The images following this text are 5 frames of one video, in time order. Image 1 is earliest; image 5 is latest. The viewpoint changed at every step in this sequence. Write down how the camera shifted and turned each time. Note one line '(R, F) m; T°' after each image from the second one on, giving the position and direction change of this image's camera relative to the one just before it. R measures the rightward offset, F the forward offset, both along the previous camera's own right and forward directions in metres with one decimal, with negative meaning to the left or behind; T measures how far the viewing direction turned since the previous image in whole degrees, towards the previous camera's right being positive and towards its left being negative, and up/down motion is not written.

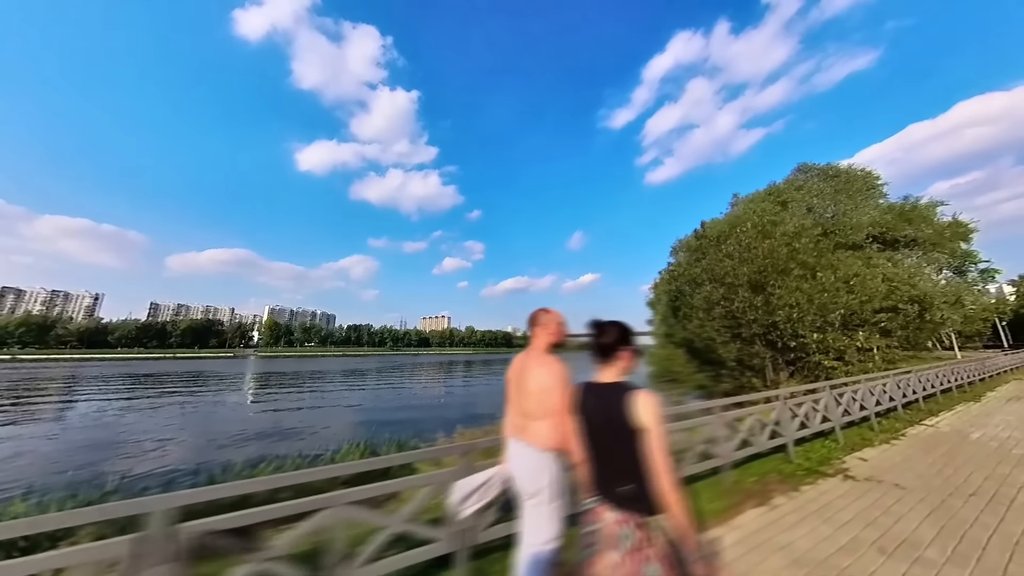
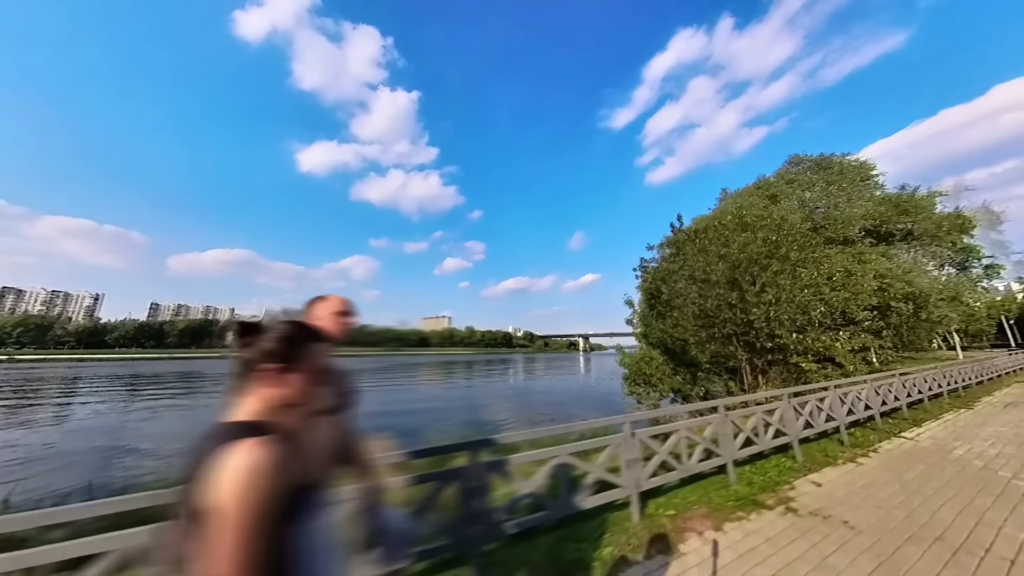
(+0.5, +0.4) m; 0°
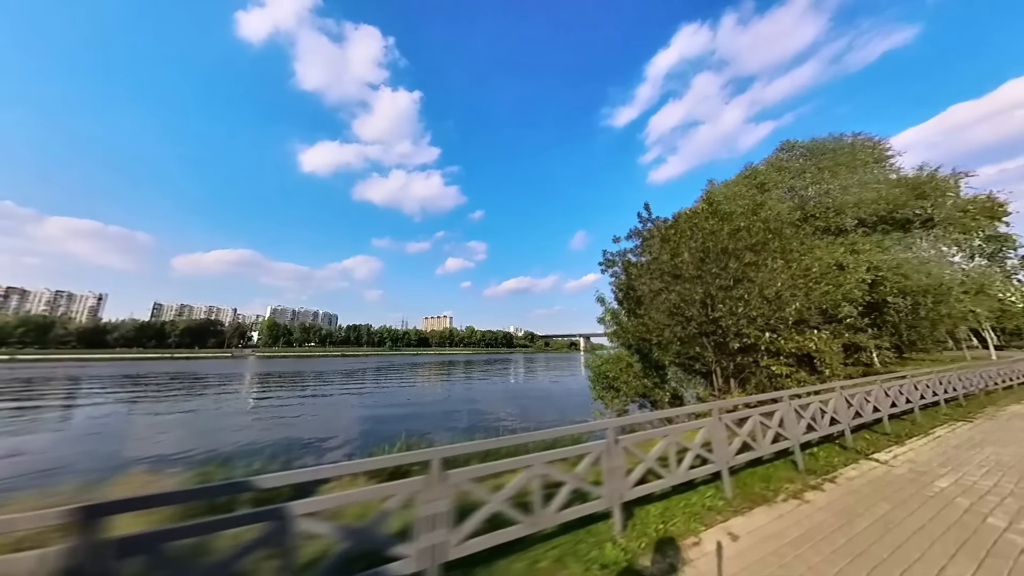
(+0.6, +0.5) m; 0°
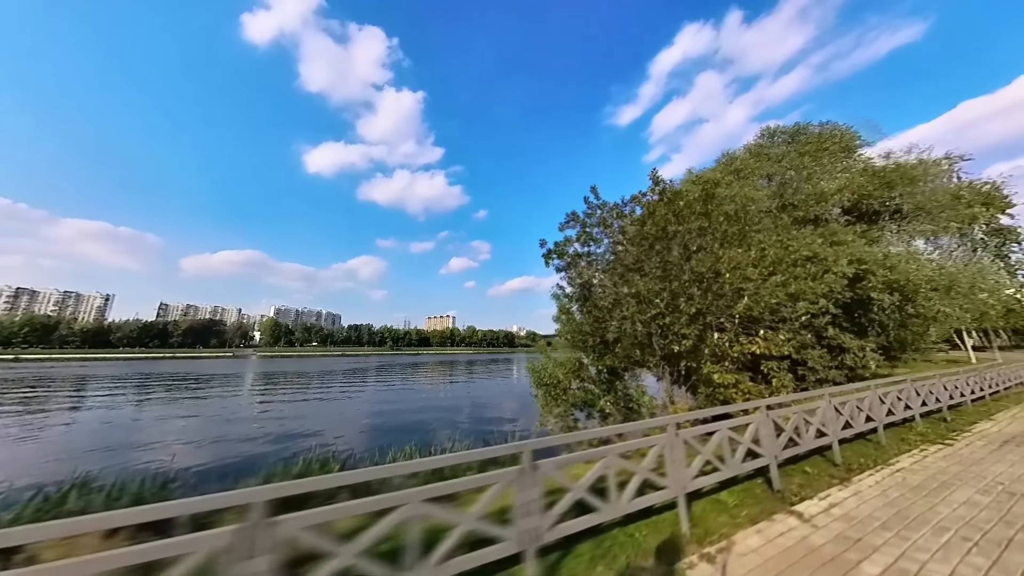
(+0.8, +0.6) m; -1°
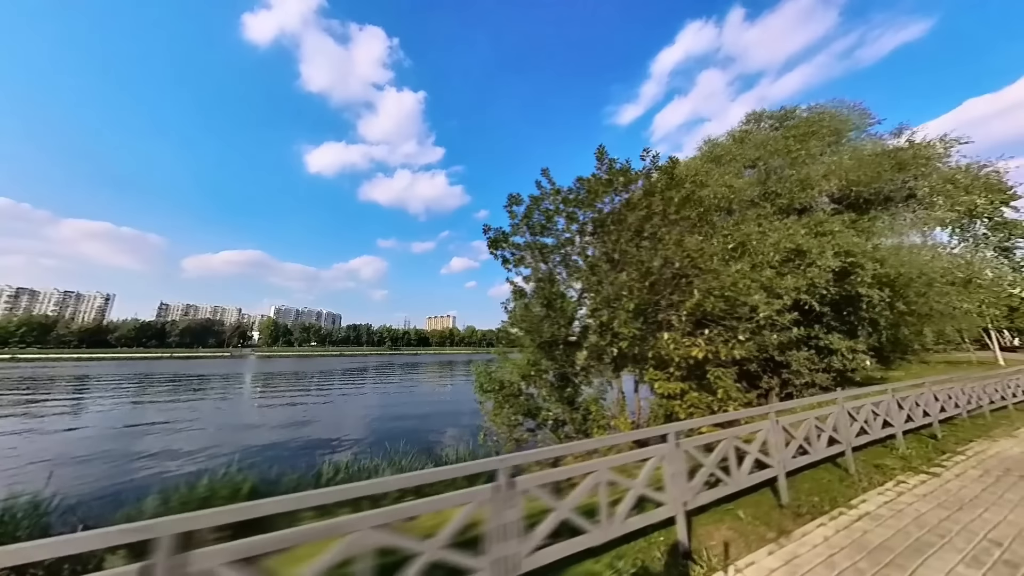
(+0.6, +0.5) m; 0°
